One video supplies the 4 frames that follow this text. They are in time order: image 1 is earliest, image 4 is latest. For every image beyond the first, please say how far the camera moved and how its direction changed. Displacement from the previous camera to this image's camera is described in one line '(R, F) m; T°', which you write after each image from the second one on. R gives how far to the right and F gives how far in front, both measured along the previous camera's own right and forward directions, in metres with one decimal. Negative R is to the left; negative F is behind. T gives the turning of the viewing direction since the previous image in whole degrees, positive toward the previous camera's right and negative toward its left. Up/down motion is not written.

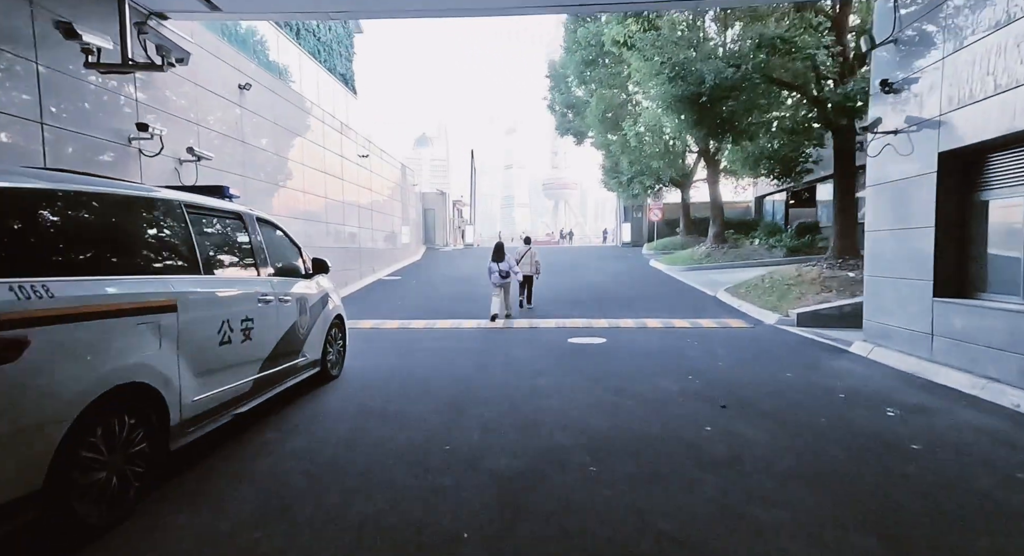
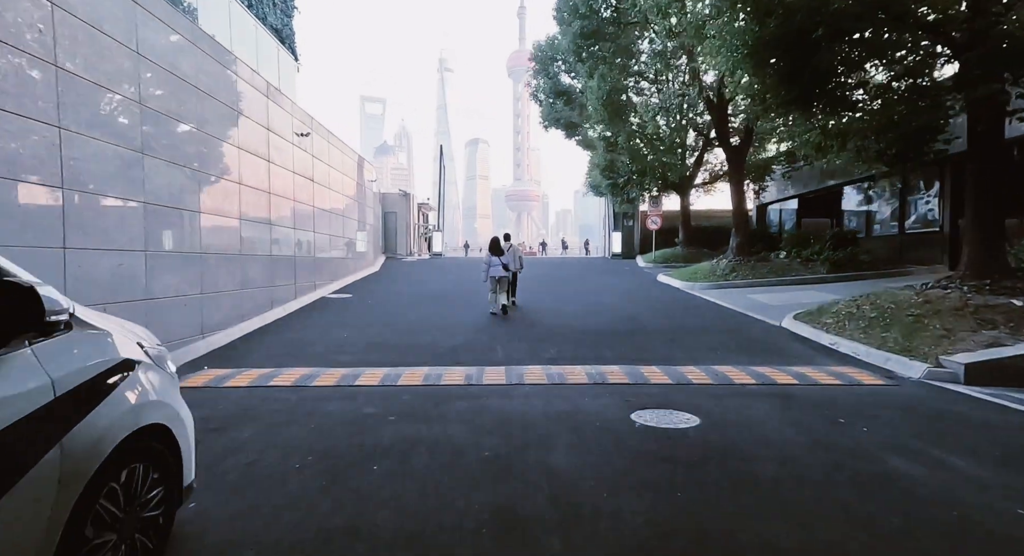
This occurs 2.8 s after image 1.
(-0.6, +4.0) m; +4°
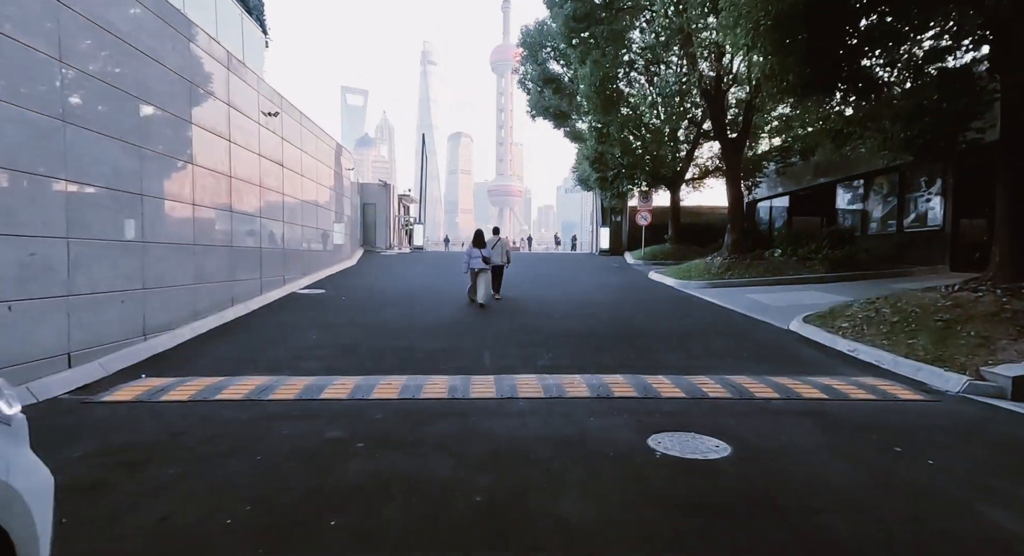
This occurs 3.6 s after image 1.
(-0.1, +0.9) m; +2°
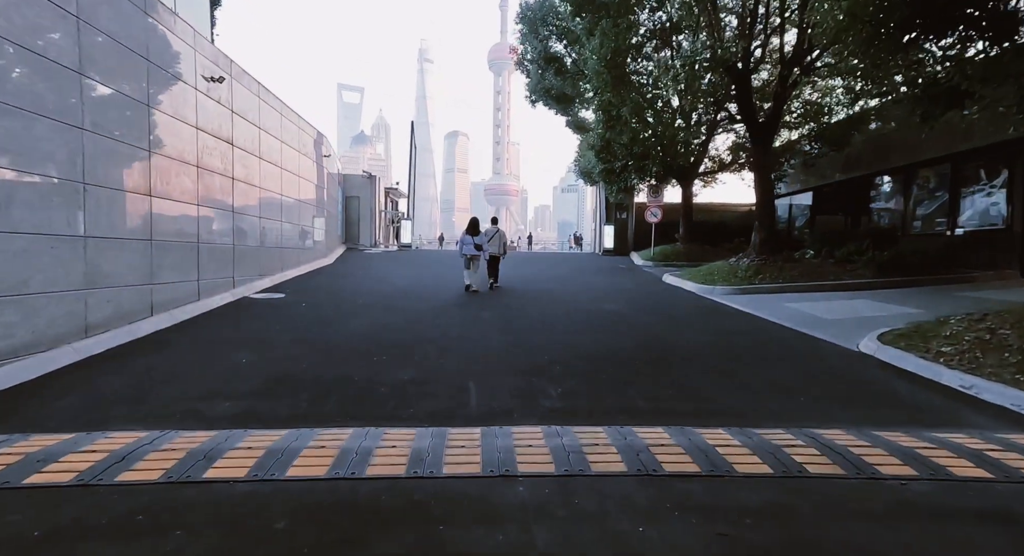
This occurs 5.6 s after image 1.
(0.0, +2.2) m; 0°
